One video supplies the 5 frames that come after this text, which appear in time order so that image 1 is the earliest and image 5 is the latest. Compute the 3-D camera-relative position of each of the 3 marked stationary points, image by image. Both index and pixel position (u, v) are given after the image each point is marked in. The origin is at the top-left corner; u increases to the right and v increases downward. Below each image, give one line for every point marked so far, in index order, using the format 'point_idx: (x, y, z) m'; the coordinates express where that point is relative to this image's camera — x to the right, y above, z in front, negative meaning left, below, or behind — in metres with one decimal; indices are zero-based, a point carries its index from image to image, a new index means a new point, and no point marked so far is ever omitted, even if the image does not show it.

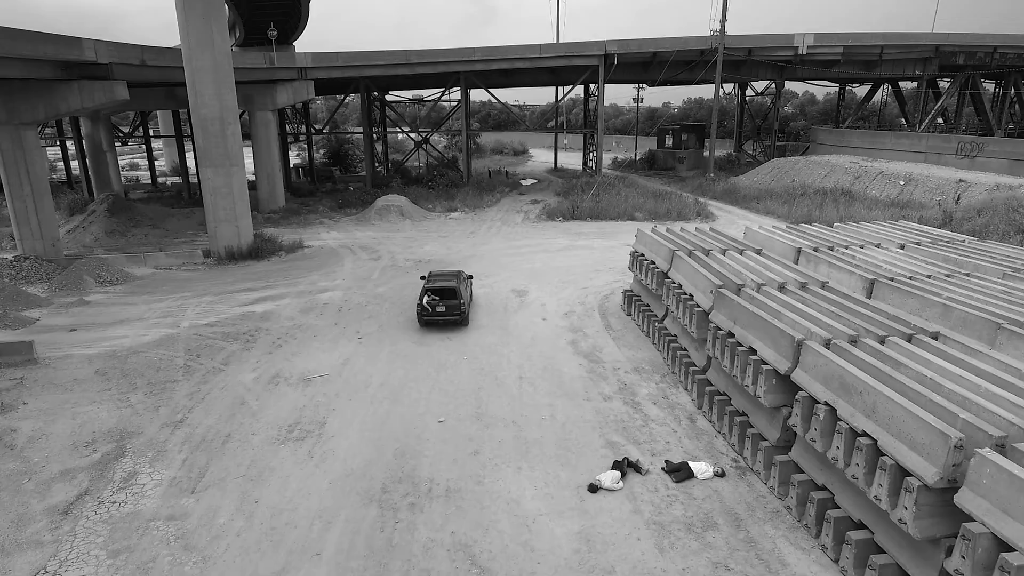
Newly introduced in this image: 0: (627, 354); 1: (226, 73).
0: (+2.2, -1.3, +11.3) m
1: (-9.2, +6.9, +18.7) m
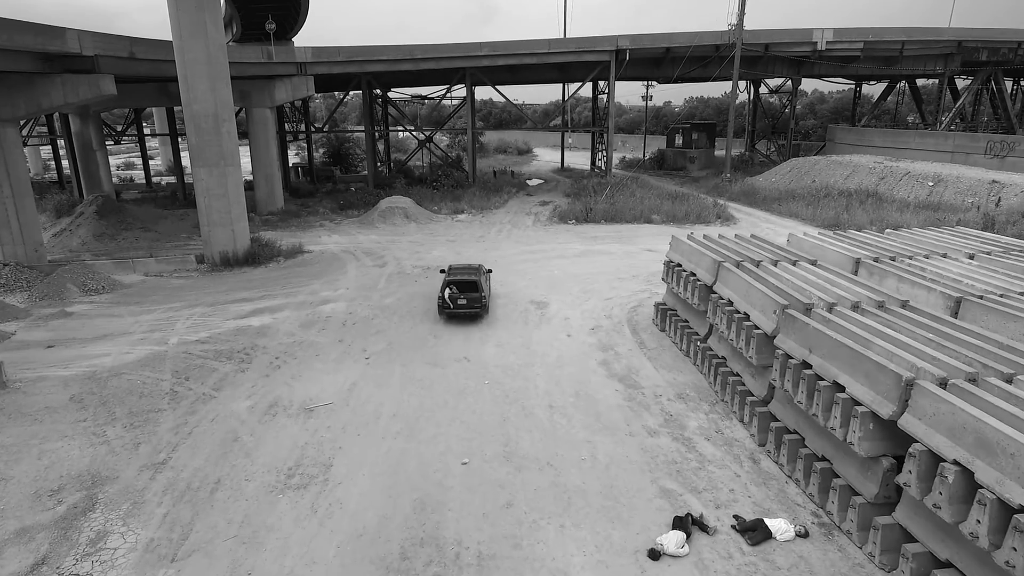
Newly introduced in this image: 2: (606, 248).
0: (+2.7, -1.6, +10.1) m
1: (-8.7, +6.7, +17.5) m
2: (+3.1, +1.3, +19.4) m
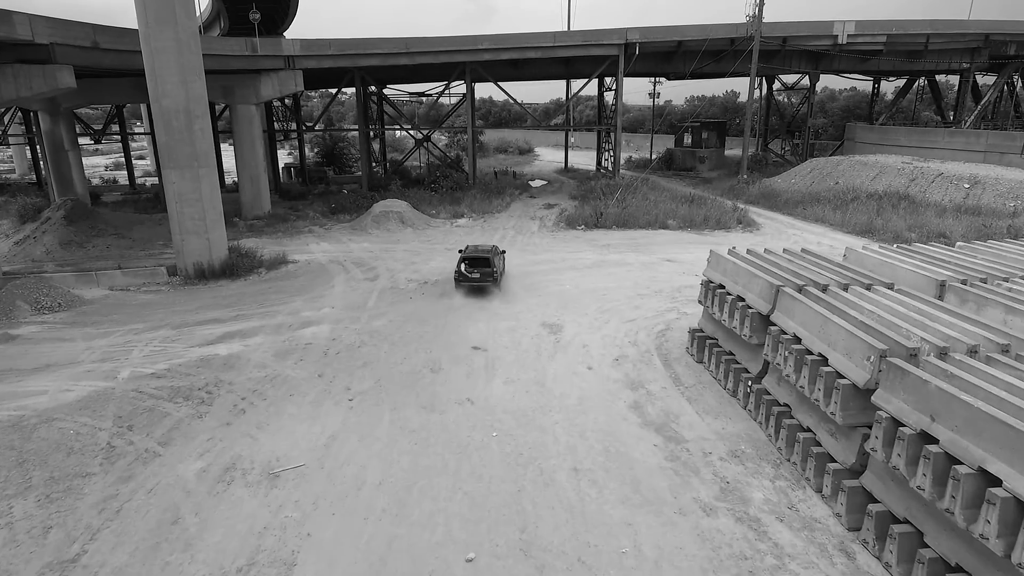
0: (+2.9, -2.0, +8.3) m
1: (-8.6, +6.2, +15.6) m
2: (+3.3, +0.9, +17.6) m
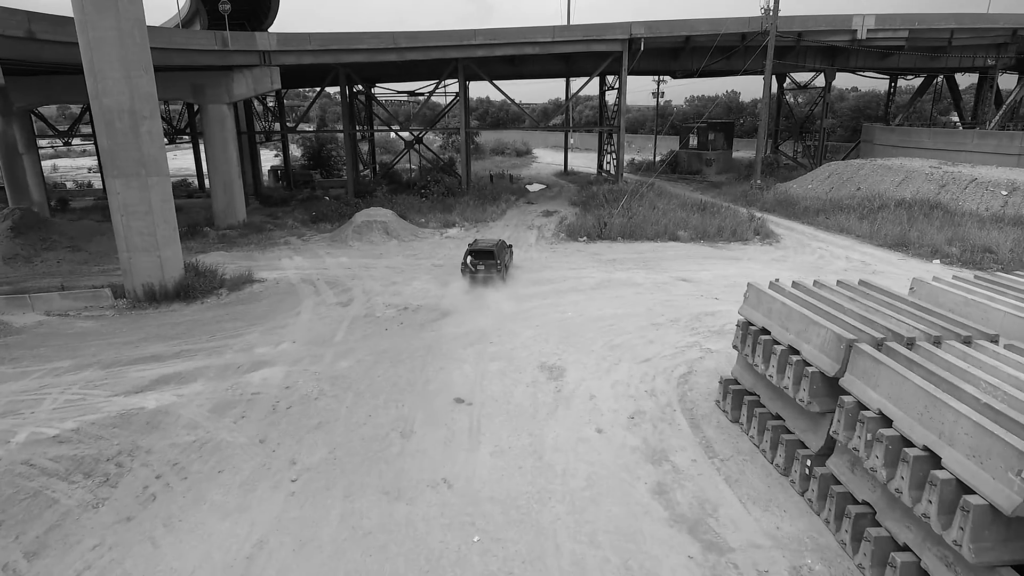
0: (+2.8, -2.6, +6.3) m
1: (-8.7, +5.6, +13.6) m
2: (+3.1, +0.3, +15.6) m
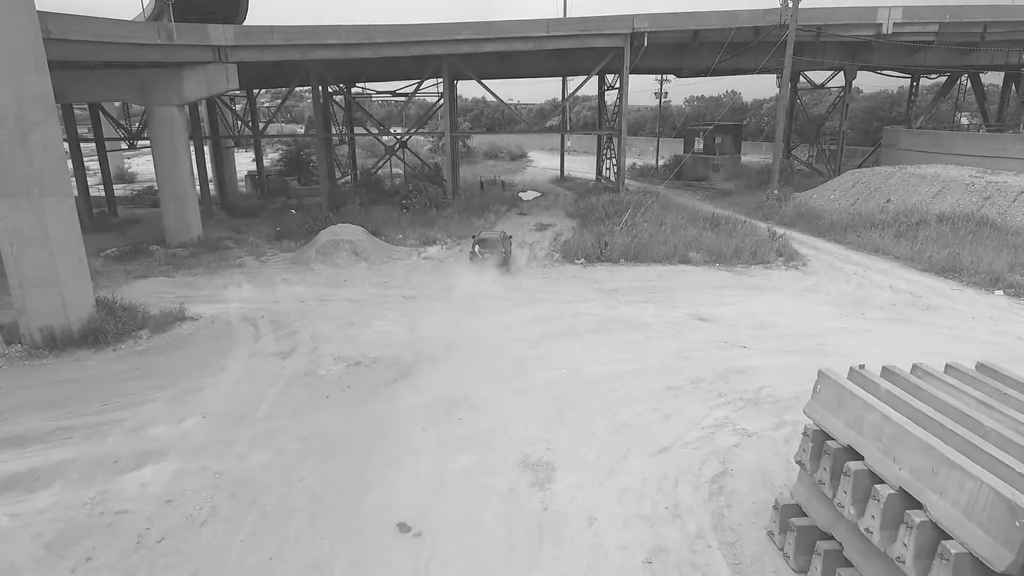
0: (+2.4, -3.5, +3.7) m
1: (-9.1, +4.7, +10.9) m
2: (+2.7, -0.6, +12.9) m
